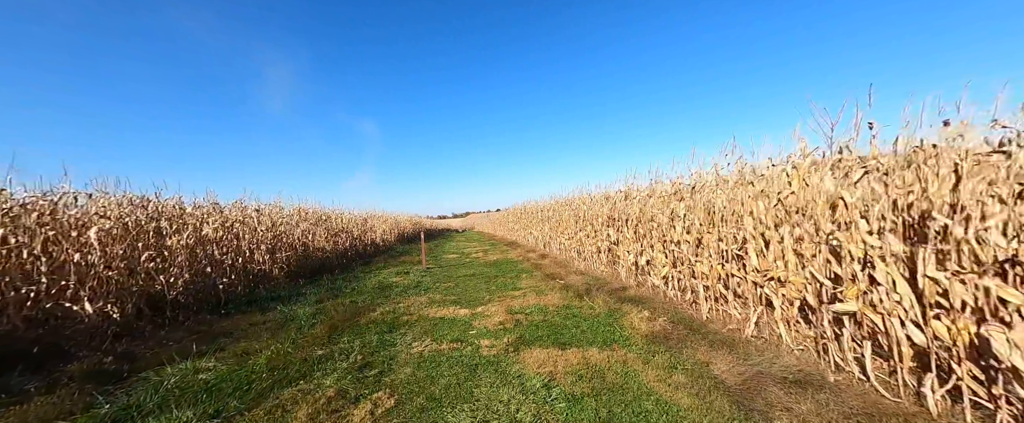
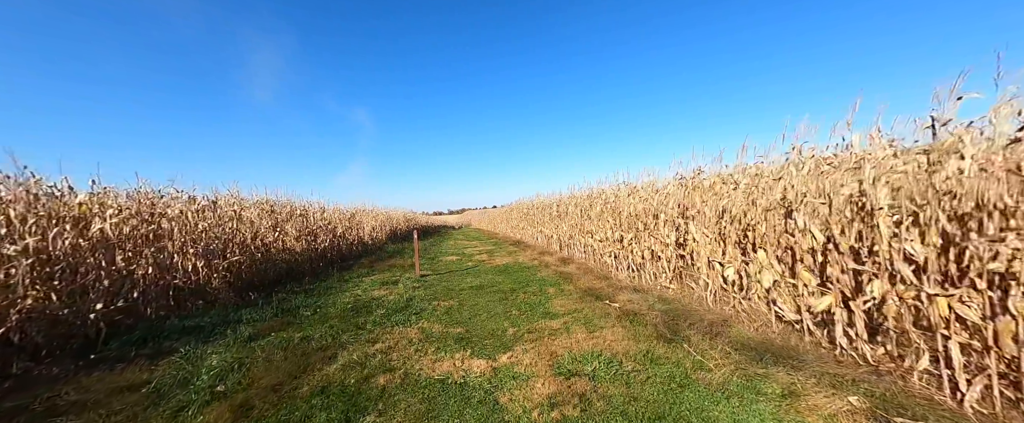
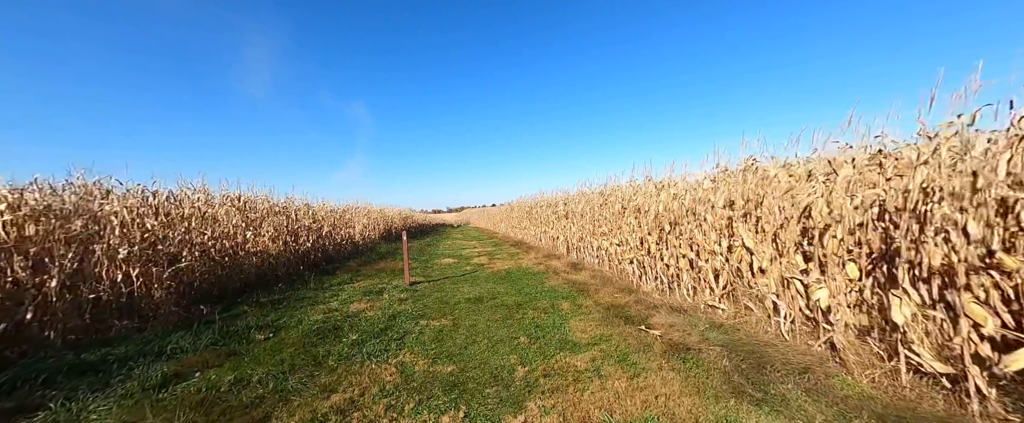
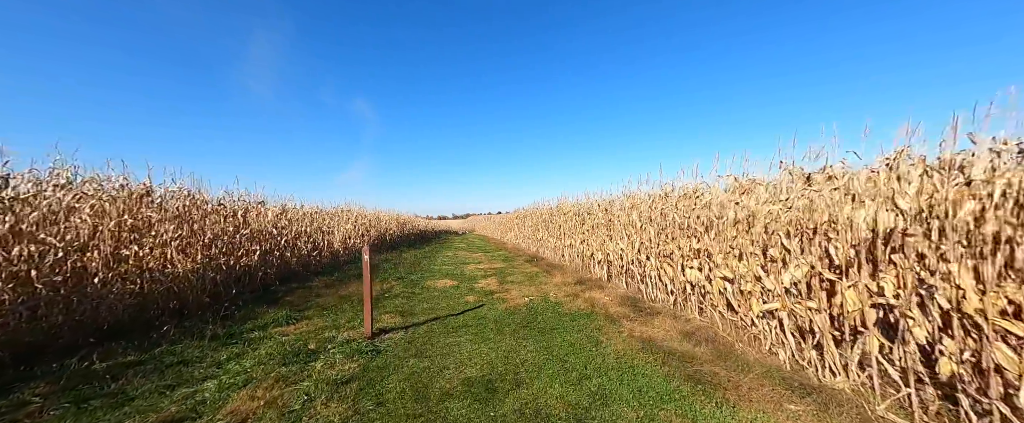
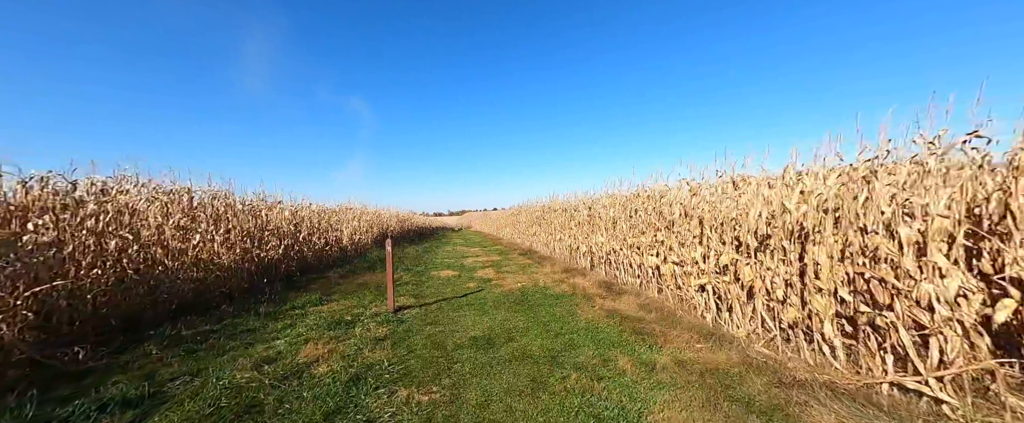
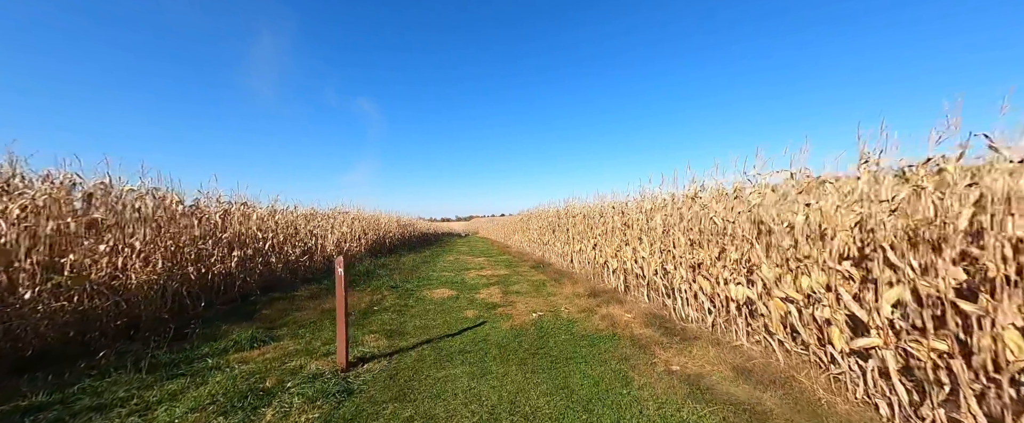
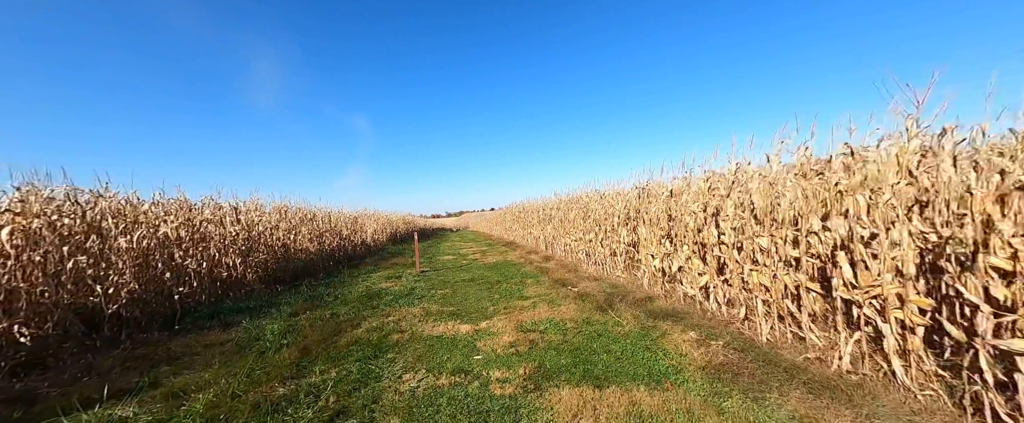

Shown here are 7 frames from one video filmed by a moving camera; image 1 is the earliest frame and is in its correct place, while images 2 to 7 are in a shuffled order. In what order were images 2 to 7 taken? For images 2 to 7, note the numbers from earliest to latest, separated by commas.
7, 2, 3, 5, 4, 6
